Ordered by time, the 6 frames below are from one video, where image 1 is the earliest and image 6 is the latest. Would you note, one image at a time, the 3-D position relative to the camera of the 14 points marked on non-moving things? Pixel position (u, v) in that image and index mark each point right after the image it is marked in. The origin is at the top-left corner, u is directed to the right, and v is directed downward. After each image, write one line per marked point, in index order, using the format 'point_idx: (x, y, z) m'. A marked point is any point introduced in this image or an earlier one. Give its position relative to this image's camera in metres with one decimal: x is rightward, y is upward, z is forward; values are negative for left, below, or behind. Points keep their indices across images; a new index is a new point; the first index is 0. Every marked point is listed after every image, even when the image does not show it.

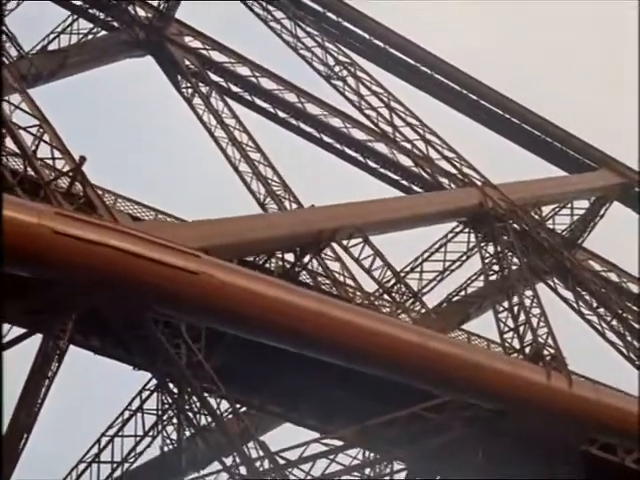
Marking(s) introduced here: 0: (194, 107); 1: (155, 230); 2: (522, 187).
0: (-1.7, +1.8, +15.8) m
1: (-1.2, +0.1, +8.3) m
2: (+2.3, +0.6, +13.3) m
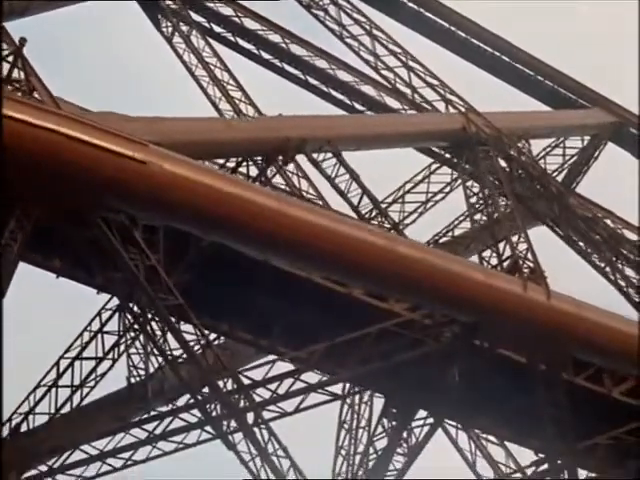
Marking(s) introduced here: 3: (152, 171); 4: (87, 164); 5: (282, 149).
0: (-1.9, +2.5, +15.4) m
1: (-1.4, +0.8, +7.9) m
2: (+2.1, +1.3, +12.8) m
3: (-1.1, +0.4, +7.6) m
4: (-1.5, +0.5, +7.4) m
5: (-0.3, +0.7, +9.3) m
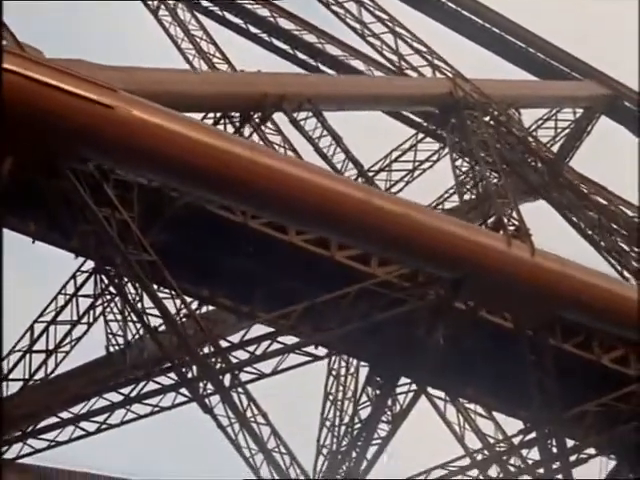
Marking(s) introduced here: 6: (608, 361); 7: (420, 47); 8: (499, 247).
0: (-2.1, +2.8, +15.1) m
1: (-1.6, +1.1, +7.6) m
2: (+1.9, +1.6, +12.6) m
3: (-1.2, +0.8, +7.3) m
4: (-1.6, +0.8, +7.2) m
5: (-0.5, +1.0, +9.0) m
6: (+2.5, -1.1, +10.5) m
7: (+1.0, +2.0, +12.4) m
8: (+1.3, 0.0, +8.5) m
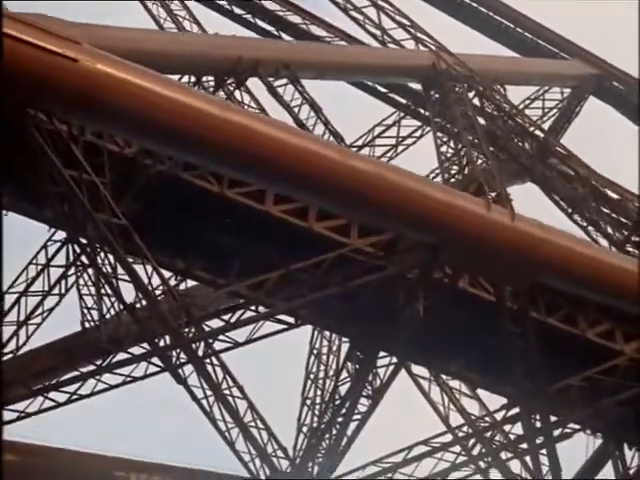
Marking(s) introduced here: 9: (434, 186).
0: (-2.2, +3.1, +14.9) m
1: (-1.8, +1.4, +7.4) m
2: (+1.7, +1.9, +12.4) m
3: (-1.4, +1.0, +7.1) m
4: (-1.8, +1.0, +7.0) m
5: (-0.6, +1.3, +8.8) m
6: (+2.4, -0.8, +10.2) m
7: (+0.9, +2.3, +12.2) m
8: (+1.1, +0.2, +8.3) m
9: (+0.8, +0.4, +8.2) m
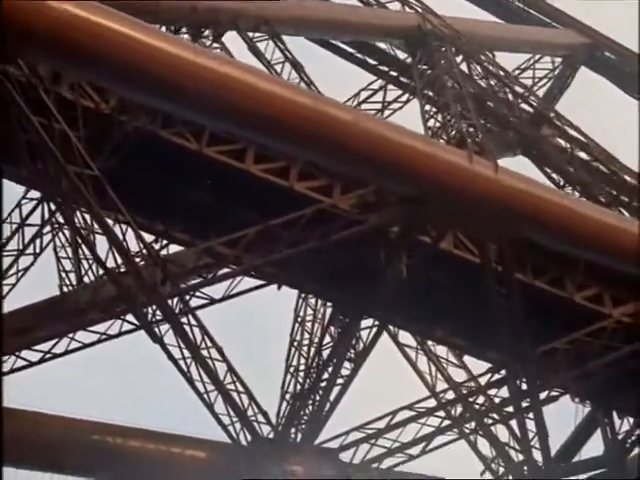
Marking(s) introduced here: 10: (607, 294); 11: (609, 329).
0: (-2.4, +3.4, +14.7) m
1: (-1.9, +1.7, +7.2) m
2: (+1.6, +2.2, +12.2) m
3: (-1.6, +1.3, +6.9) m
4: (-2.0, +1.4, +6.8) m
5: (-0.8, +1.6, +8.6) m
6: (+2.2, -0.5, +10.0) m
7: (+0.7, +2.6, +12.0) m
8: (+1.0, +0.5, +8.1) m
9: (+0.6, +0.7, +8.0) m
10: (+2.5, -0.5, +10.2) m
11: (+2.4, -0.7, +9.9) m
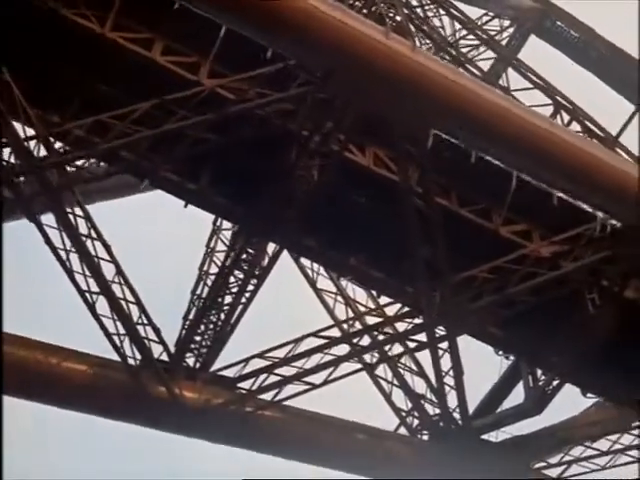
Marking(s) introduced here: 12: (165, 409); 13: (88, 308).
0: (-3.0, +4.0, +14.1) m
1: (-2.4, +2.6, +6.5) m
2: (+0.9, +2.7, +11.6) m
3: (-2.1, +2.3, +6.2) m
4: (-2.5, +2.3, +6.0) m
5: (-1.3, +2.4, +7.9) m
6: (+1.5, +0.1, +9.3) m
7: (+0.1, +3.2, +11.4) m
8: (+0.4, +1.3, +7.4) m
9: (0.0, +1.5, +7.3) m
10: (+1.7, +0.1, +9.5) m
11: (+1.7, -0.2, +9.2) m
12: (-1.2, -1.3, +8.9) m
13: (-1.6, -0.5, +8.3) m
